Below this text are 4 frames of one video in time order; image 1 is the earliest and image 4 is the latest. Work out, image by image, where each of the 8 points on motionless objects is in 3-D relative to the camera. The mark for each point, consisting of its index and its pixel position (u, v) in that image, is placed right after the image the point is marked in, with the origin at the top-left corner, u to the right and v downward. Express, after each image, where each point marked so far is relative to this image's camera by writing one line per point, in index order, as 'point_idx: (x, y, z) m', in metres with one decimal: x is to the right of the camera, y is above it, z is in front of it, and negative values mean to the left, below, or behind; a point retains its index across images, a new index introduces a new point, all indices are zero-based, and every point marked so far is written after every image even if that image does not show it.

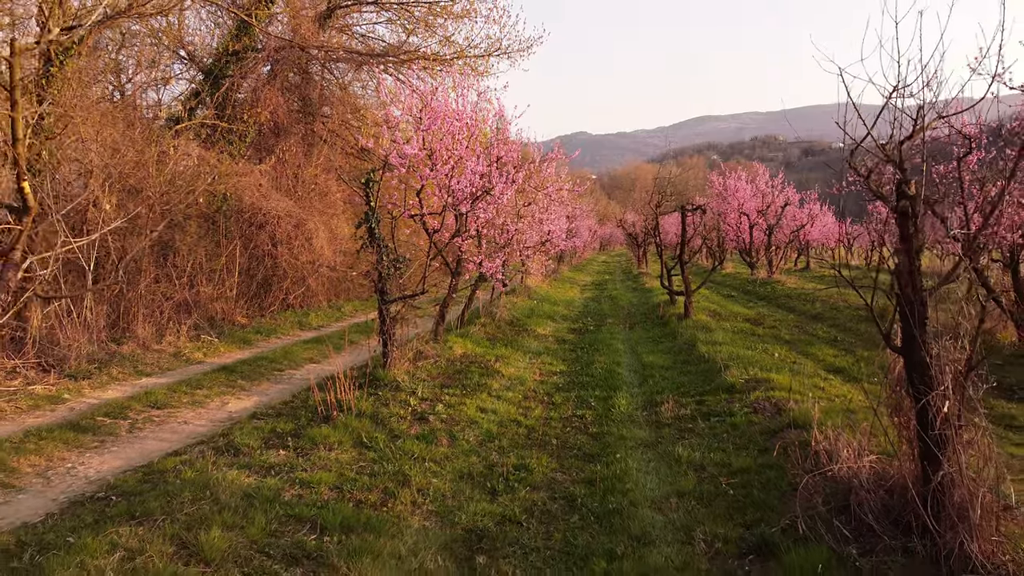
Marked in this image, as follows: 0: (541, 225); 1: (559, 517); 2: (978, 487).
0: (+0.8, +1.9, +17.1) m
1: (+0.4, -1.9, +4.8) m
2: (+2.8, -1.2, +3.4) m
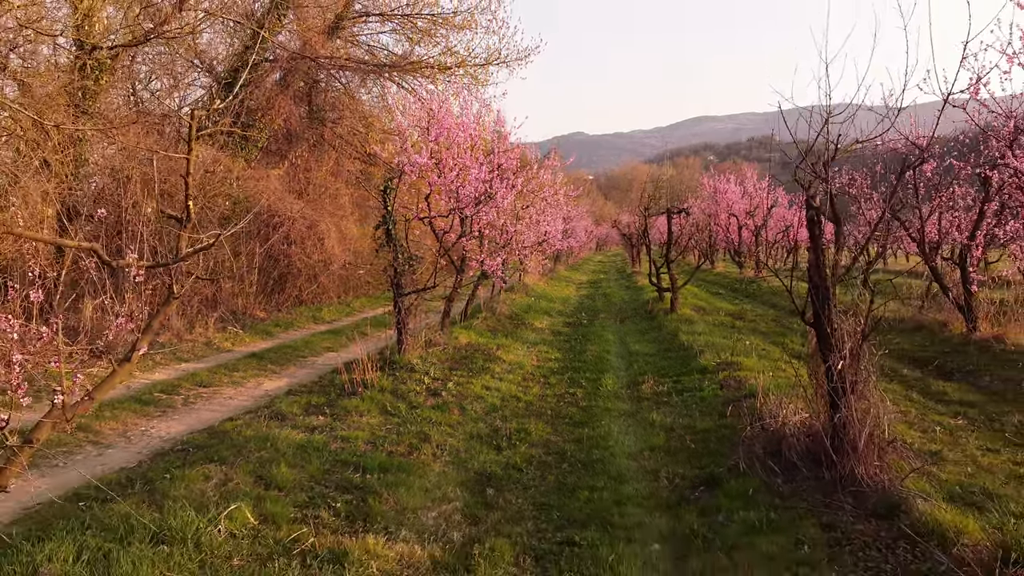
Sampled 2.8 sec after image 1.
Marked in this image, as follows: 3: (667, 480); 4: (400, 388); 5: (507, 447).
0: (+0.8, +2.0, +18.2) m
1: (+0.4, -1.8, +5.9) m
2: (+2.8, -1.1, +4.5) m
3: (+1.4, -1.8, +5.3) m
4: (-1.6, -1.4, +7.9) m
5: (0.0, -1.8, +6.3) m
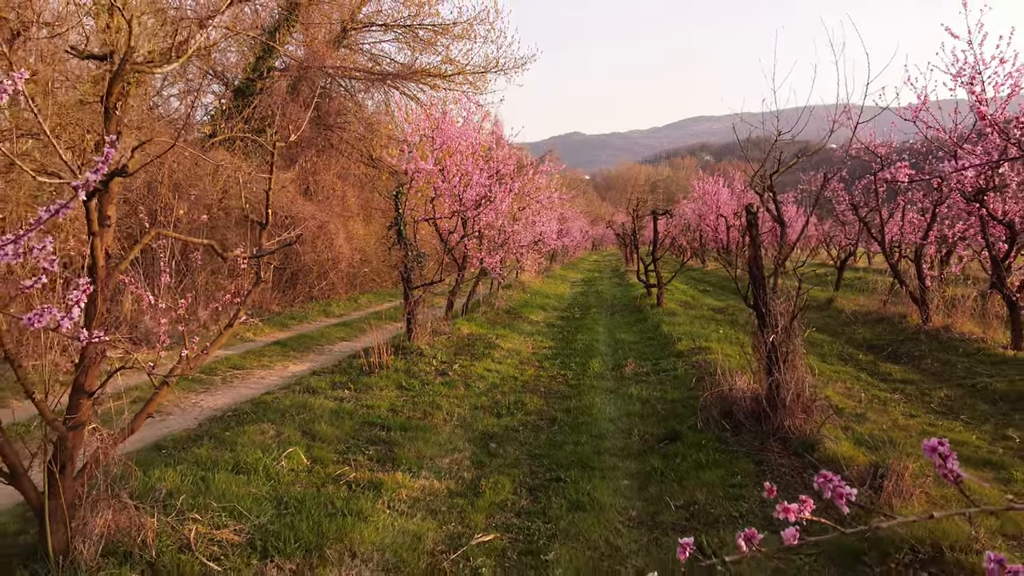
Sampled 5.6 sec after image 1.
0: (+0.7, +2.1, +19.3) m
1: (+0.4, -1.7, +7.0) m
2: (+2.8, -1.0, +5.6) m
3: (+1.4, -1.7, +6.4) m
4: (-1.6, -1.3, +9.0) m
5: (-0.1, -1.7, +7.4) m
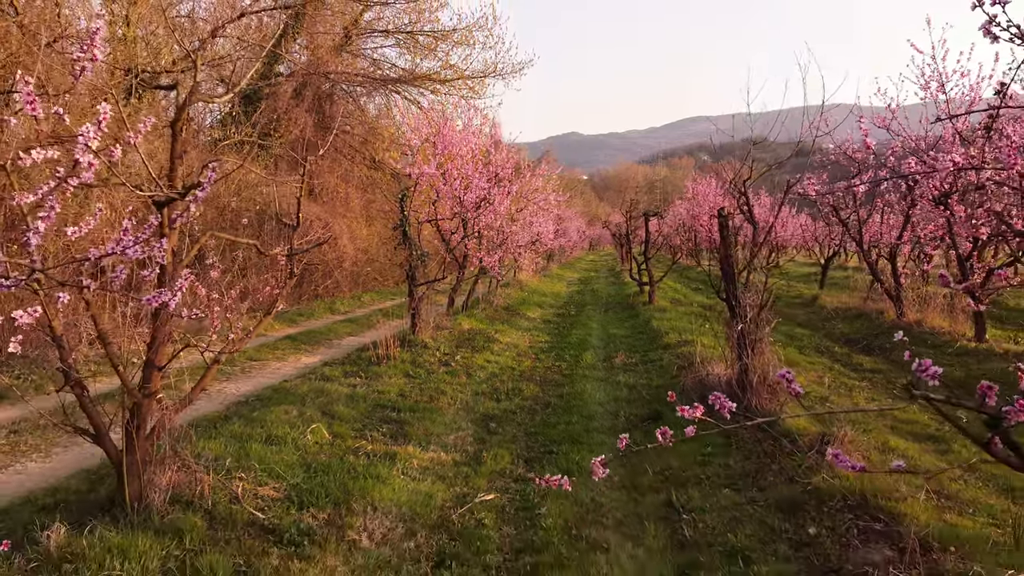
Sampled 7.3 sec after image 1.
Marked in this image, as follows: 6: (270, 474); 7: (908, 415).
0: (+0.6, +2.2, +20.0) m
1: (+0.4, -1.7, +7.7) m
2: (+2.8, -0.9, +6.3) m
3: (+1.4, -1.6, +7.1) m
4: (-1.6, -1.2, +9.7) m
5: (-0.1, -1.6, +8.1) m
6: (-2.1, -1.6, +4.9) m
7: (+4.9, -1.6, +7.0) m
